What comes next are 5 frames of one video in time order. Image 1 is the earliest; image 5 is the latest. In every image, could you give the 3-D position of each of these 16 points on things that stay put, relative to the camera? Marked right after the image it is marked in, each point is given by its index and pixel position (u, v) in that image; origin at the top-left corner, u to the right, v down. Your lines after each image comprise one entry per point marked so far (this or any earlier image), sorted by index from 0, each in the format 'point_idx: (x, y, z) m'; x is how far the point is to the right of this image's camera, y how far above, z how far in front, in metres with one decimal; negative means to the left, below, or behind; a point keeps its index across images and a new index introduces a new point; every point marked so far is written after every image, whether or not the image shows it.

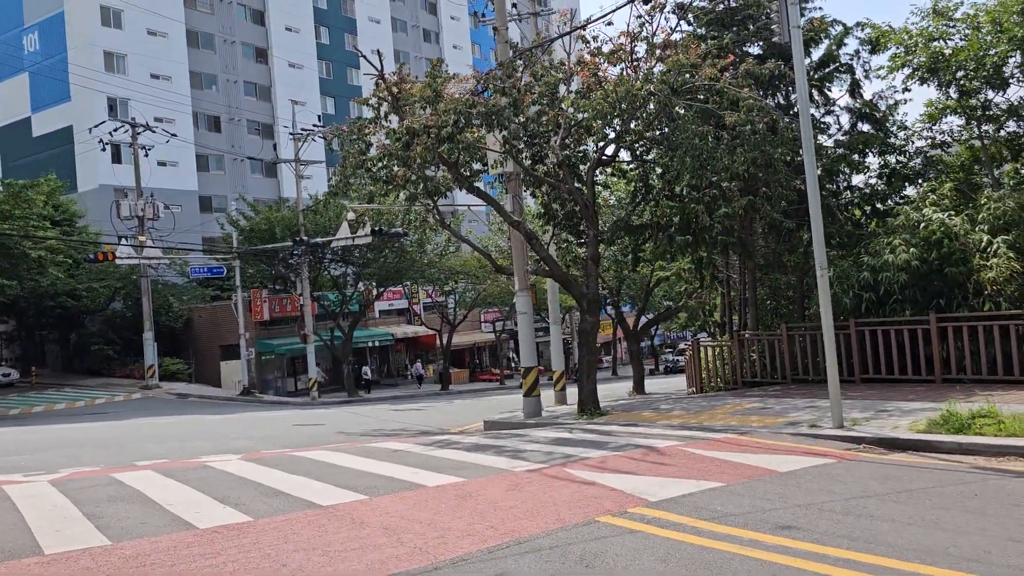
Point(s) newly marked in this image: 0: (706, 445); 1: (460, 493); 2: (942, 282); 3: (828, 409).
0: (+2.5, -2.0, +10.9) m
1: (-0.5, -2.0, +8.4) m
2: (+7.7, +0.1, +15.0) m
3: (+4.8, -1.8, +12.9) m
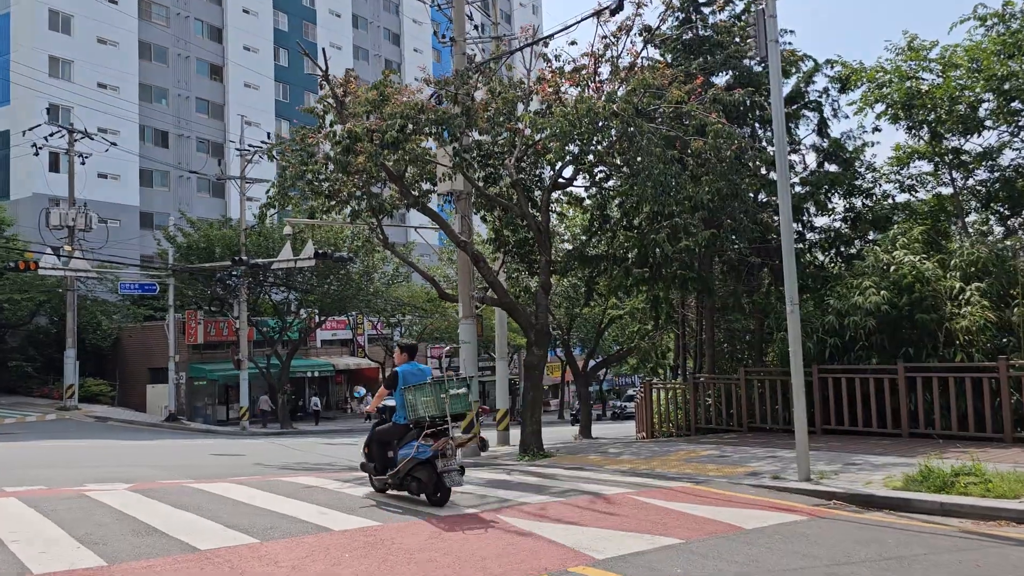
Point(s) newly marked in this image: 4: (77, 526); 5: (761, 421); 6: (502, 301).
0: (+1.7, -2.4, +9.7) m
1: (-1.2, -2.1, +7.1) m
2: (+6.7, -0.7, +14.2) m
3: (+3.9, -2.4, +11.8) m
4: (-4.0, -2.2, +7.7) m
5: (+4.8, -2.6, +16.3) m
6: (-0.2, -0.2, +15.5) m
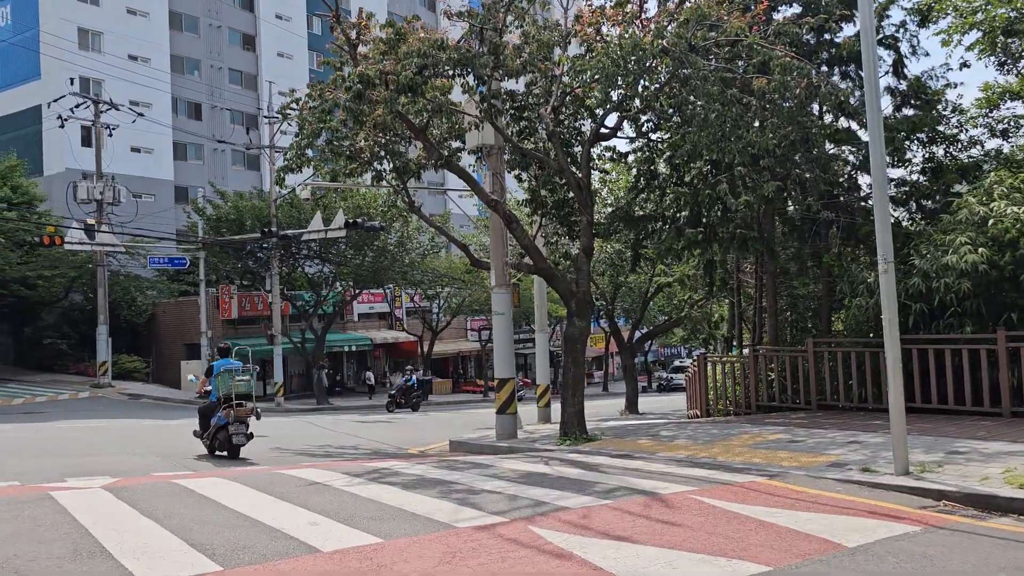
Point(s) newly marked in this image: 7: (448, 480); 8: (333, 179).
0: (+2.0, -2.0, +8.0) m
1: (-1.0, -1.8, +5.5) m
2: (+7.3, -0.1, +12.2) m
3: (+4.4, -1.9, +10.0) m
4: (-3.7, -1.9, +6.3) m
5: (+5.5, -1.9, +14.5) m
6: (+0.4, +0.3, +13.9) m
7: (-0.7, -2.0, +8.9) m
8: (-4.1, +2.4, +19.0) m
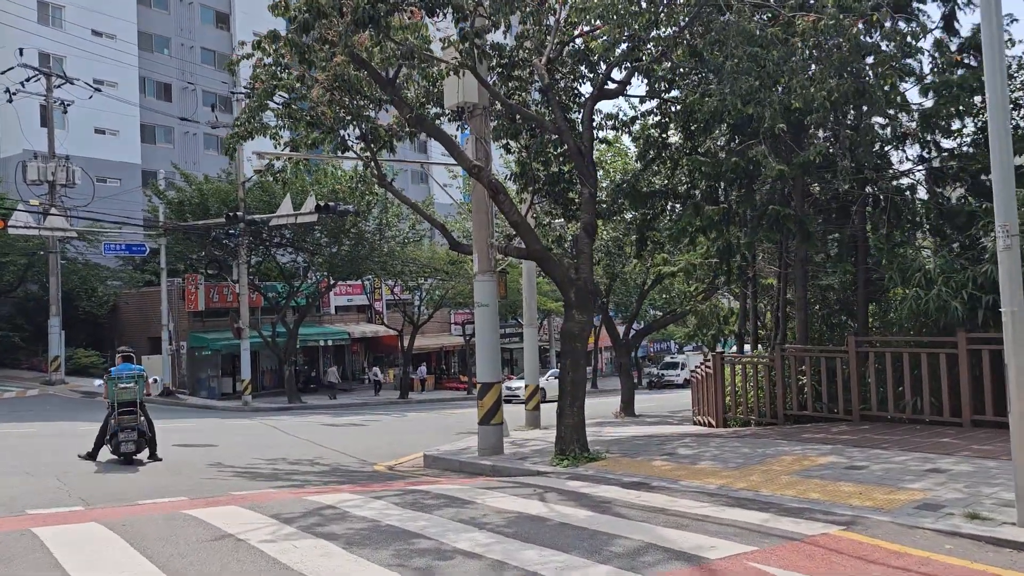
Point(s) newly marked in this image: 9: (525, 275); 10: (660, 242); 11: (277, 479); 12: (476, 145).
0: (+1.9, -1.8, +5.7) m
1: (-1.0, -1.7, +3.2) m
2: (+7.1, +0.1, +9.9) m
3: (+4.2, -1.7, +7.7) m
4: (-3.8, -1.7, +3.9) m
5: (+5.3, -1.7, +12.3) m
6: (+0.2, +0.5, +11.5) m
7: (-0.8, -1.9, +6.5) m
8: (-4.3, +2.7, +16.5) m
9: (+0.3, +0.2, +19.6) m
10: (+2.8, +0.9, +15.9) m
11: (-3.0, -2.4, +10.8) m
12: (-0.5, +2.1, +12.4) m
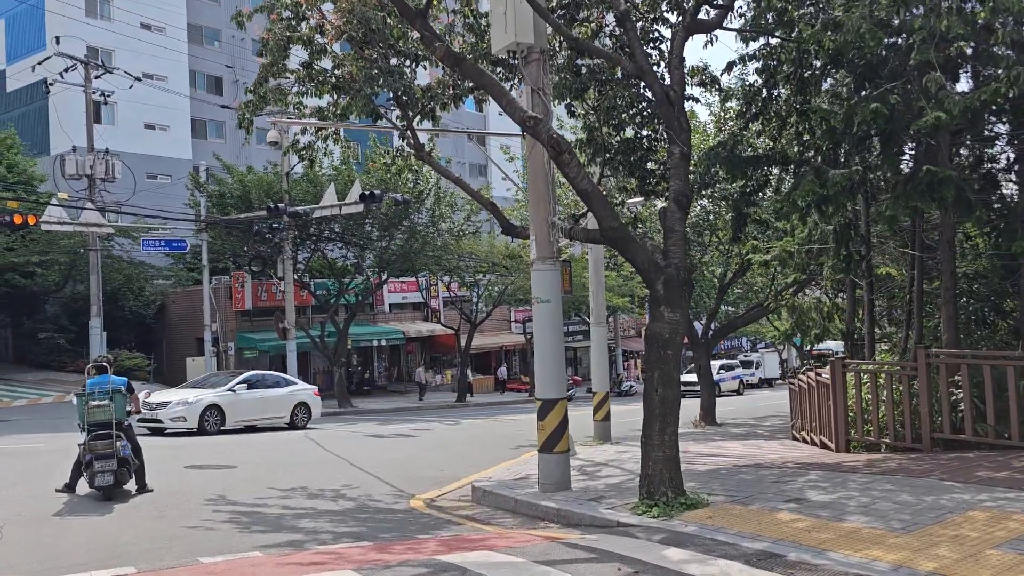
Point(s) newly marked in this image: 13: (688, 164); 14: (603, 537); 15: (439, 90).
0: (+2.3, -1.7, +2.9) m
1: (-0.9, -1.6, +0.6) m
2: (+7.7, +0.2, +6.8) m
3: (+4.7, -1.6, +4.8) m
4: (-3.6, -1.7, +1.5) m
5: (+6.1, -1.6, +9.2) m
6: (+1.0, +0.6, +8.8) m
7: (-0.4, -1.8, +3.9) m
8: (-3.2, +2.8, +14.2) m
9: (+1.6, +0.3, +16.9) m
10: (+3.8, +1.0, +13.1) m
11: (-2.3, -2.4, +8.4) m
12: (+0.3, +2.2, +9.7) m
13: (+1.9, +1.3, +9.3) m
14: (+0.7, -2.1, +7.4) m
15: (-1.1, +2.9, +12.7) m
